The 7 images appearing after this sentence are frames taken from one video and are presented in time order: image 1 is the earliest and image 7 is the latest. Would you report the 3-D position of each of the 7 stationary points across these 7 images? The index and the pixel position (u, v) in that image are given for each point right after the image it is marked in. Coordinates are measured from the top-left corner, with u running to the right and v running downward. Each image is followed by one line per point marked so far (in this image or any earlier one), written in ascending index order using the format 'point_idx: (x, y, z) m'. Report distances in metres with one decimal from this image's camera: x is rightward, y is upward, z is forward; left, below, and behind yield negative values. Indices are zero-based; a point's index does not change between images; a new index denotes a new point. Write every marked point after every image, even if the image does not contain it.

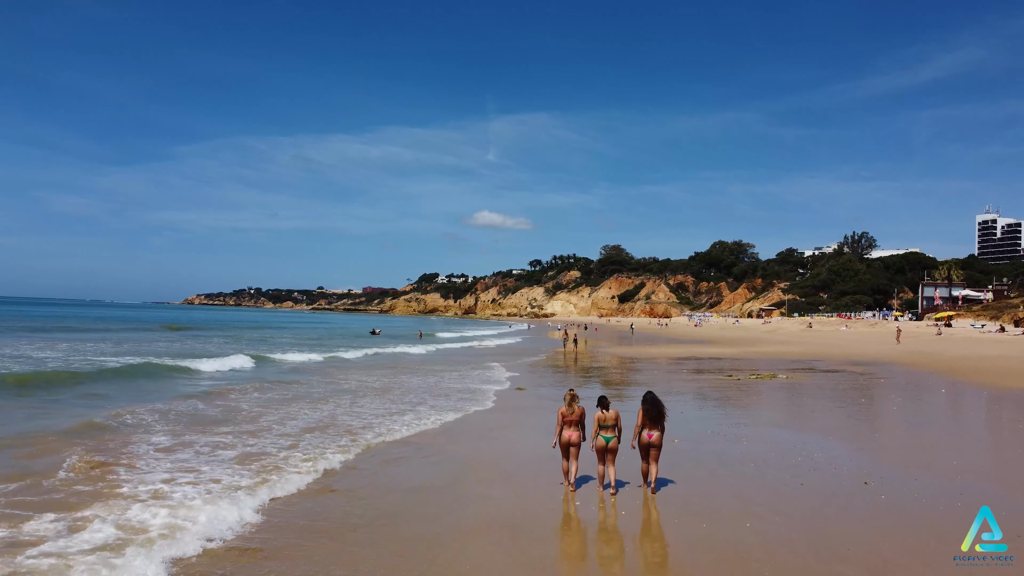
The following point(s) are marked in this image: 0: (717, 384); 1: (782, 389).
0: (+5.8, -2.7, +17.3) m
1: (+7.3, -2.8, +16.5) m
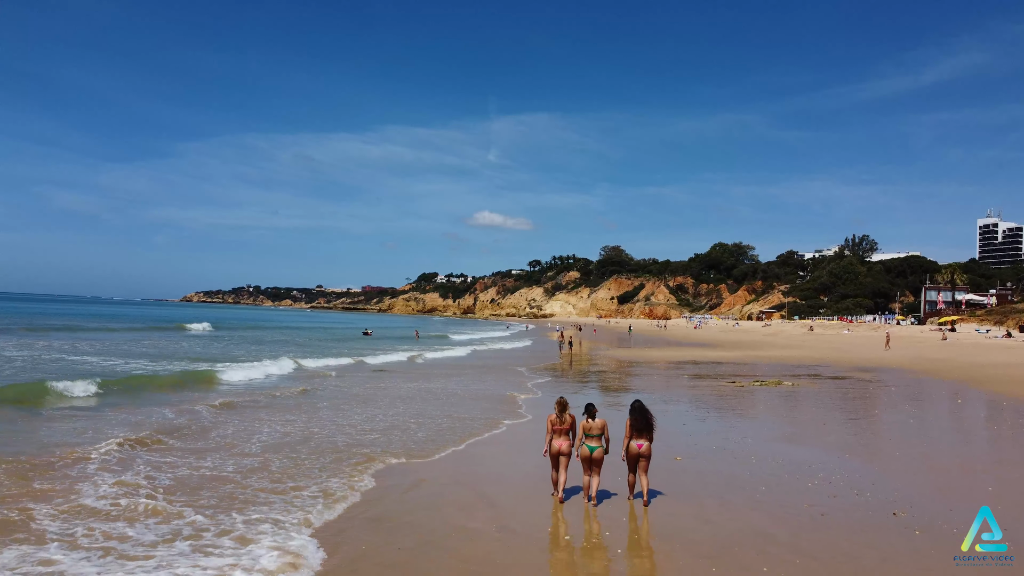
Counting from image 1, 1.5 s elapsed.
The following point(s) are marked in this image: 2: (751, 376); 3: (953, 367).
0: (+5.7, -2.8, +16.7) m
1: (+7.2, -2.8, +16.0) m
2: (+7.8, -2.8, +19.7) m
3: (+14.6, -2.5, +19.8) m
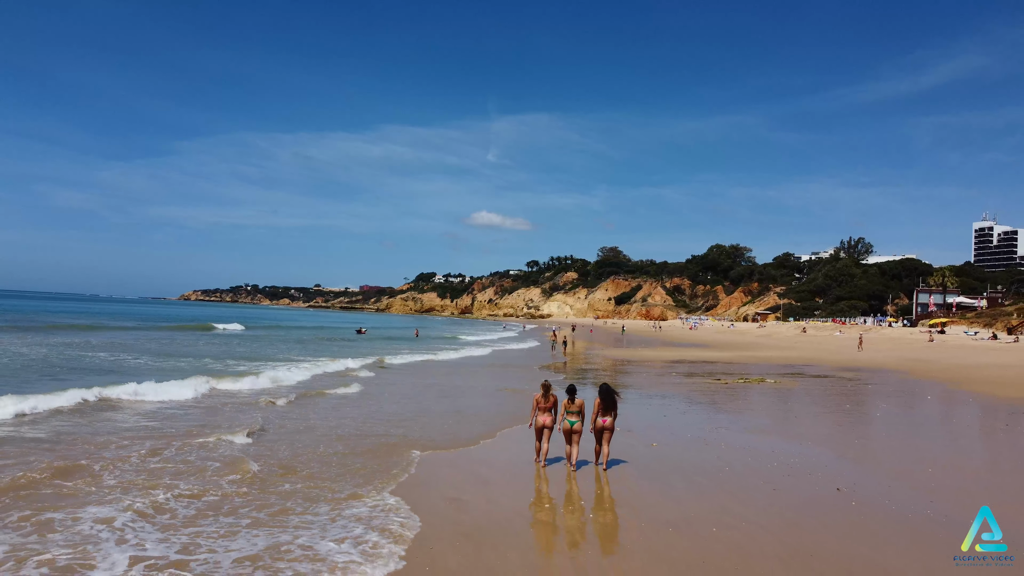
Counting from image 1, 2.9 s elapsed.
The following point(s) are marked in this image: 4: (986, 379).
0: (+5.6, -2.8, +17.2) m
1: (+7.0, -2.9, +16.4) m
2: (+7.6, -2.8, +20.2) m
3: (+14.5, -2.6, +20.3) m
4: (+14.1, -2.7, +17.9) m
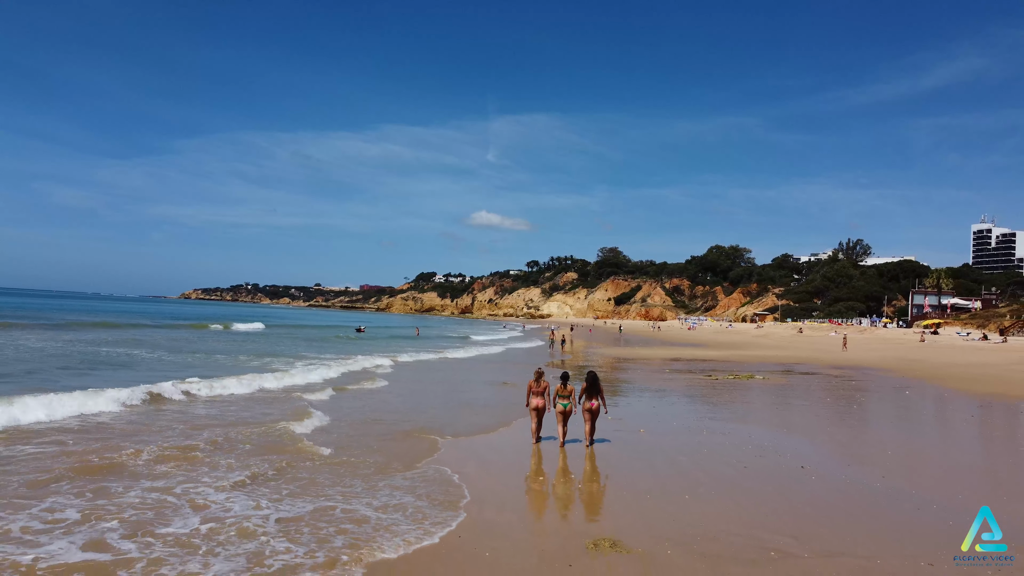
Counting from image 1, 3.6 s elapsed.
0: (+5.5, -2.8, +17.7) m
1: (+7.0, -2.9, +16.9) m
2: (+7.6, -2.8, +20.6) m
3: (+14.5, -2.7, +20.8) m
4: (+14.1, -2.7, +18.4) m
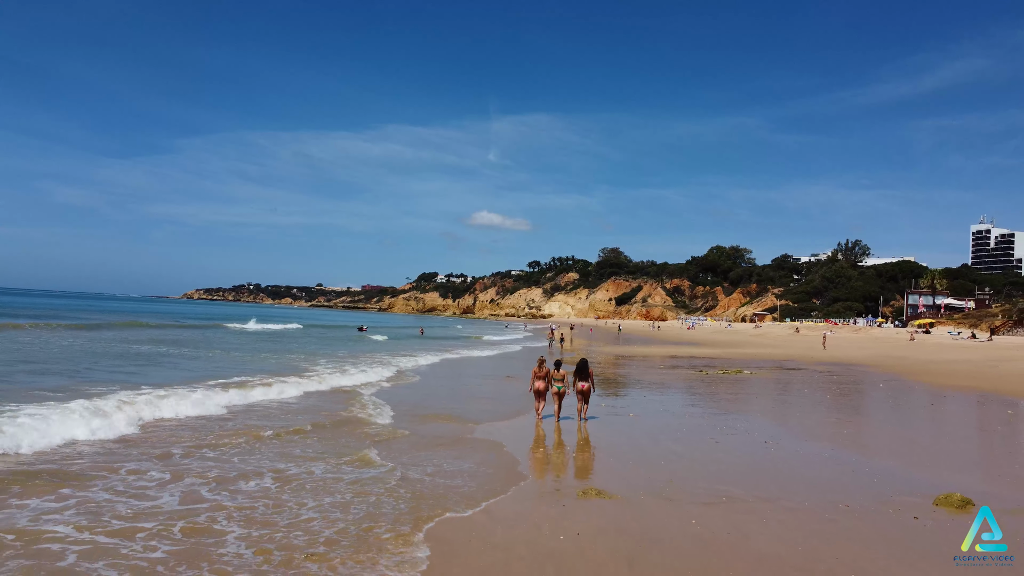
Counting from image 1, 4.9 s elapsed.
0: (+5.6, -2.9, +18.5) m
1: (+7.1, -2.9, +17.7) m
2: (+7.7, -2.9, +21.4) m
3: (+14.6, -2.7, +21.6) m
4: (+14.2, -2.8, +19.2) m
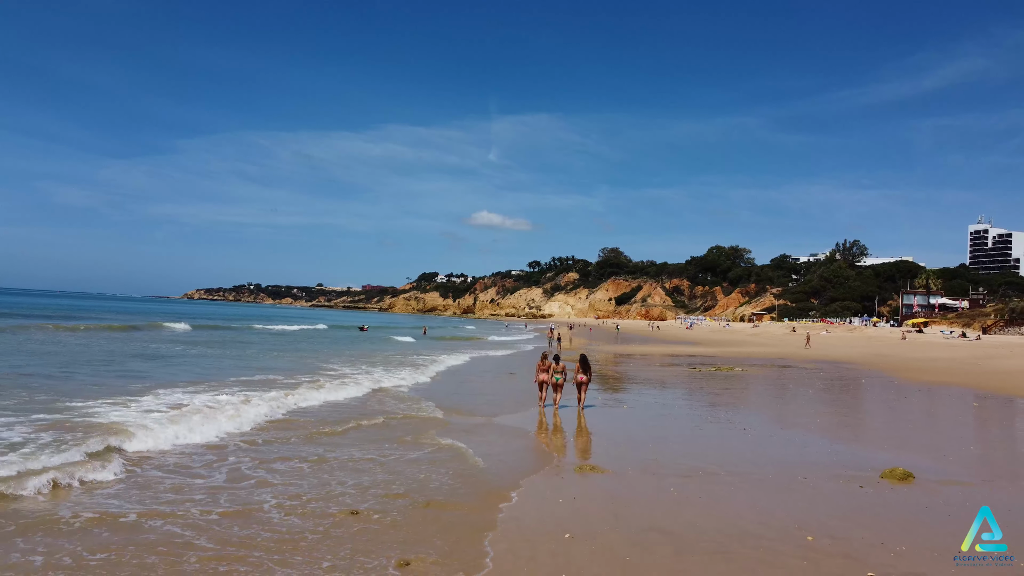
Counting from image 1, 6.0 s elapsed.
0: (+5.7, -2.9, +19.1) m
1: (+7.2, -2.9, +18.3) m
2: (+7.8, -2.9, +22.1) m
3: (+14.6, -2.7, +22.2) m
4: (+14.2, -2.8, +19.8) m
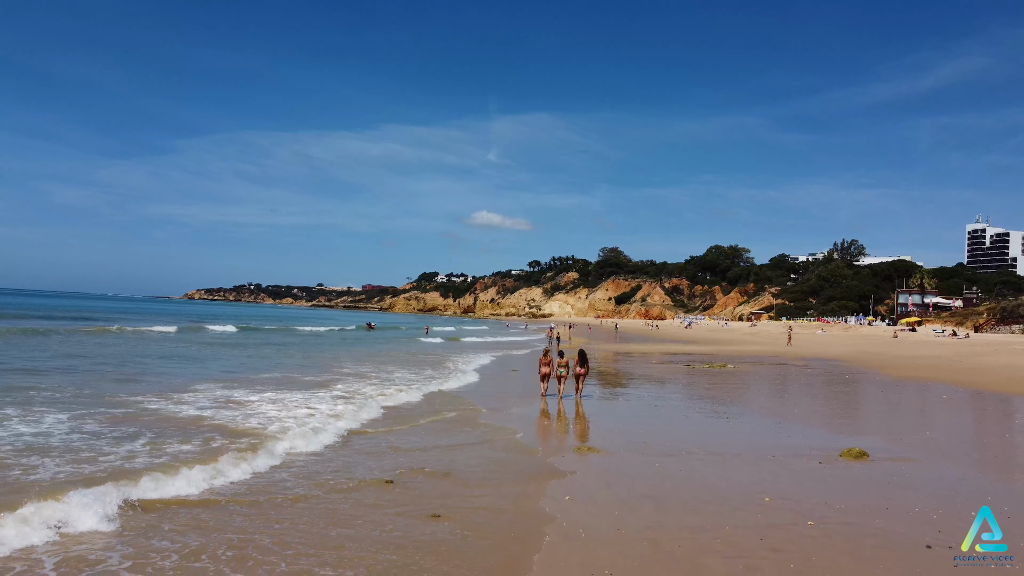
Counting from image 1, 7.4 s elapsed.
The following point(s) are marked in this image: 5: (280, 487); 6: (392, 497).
0: (+5.7, -2.9, +19.7) m
1: (+7.2, -2.9, +18.9) m
2: (+7.8, -2.9, +22.7) m
3: (+14.7, -2.7, +22.8) m
4: (+14.3, -2.8, +20.4) m
5: (-2.0, -1.8, +5.5) m
6: (-1.0, -1.8, +5.1) m
